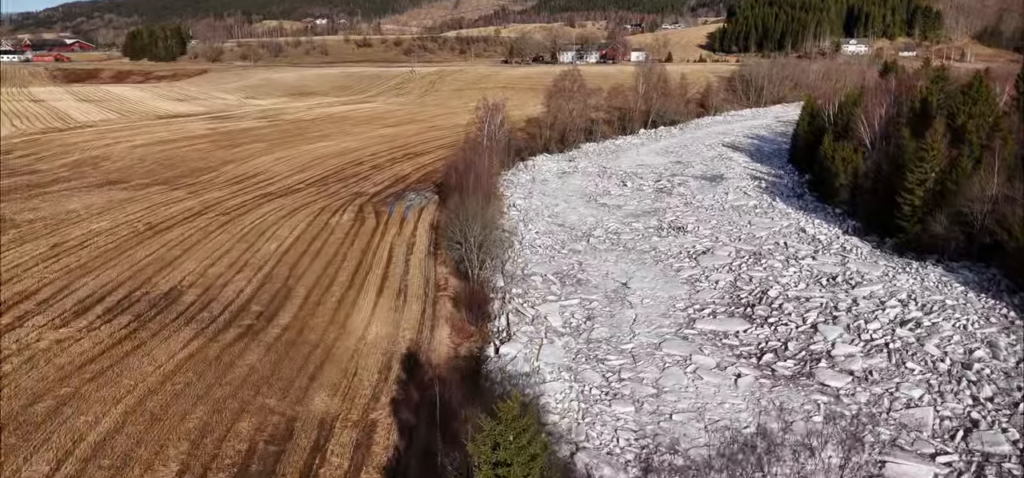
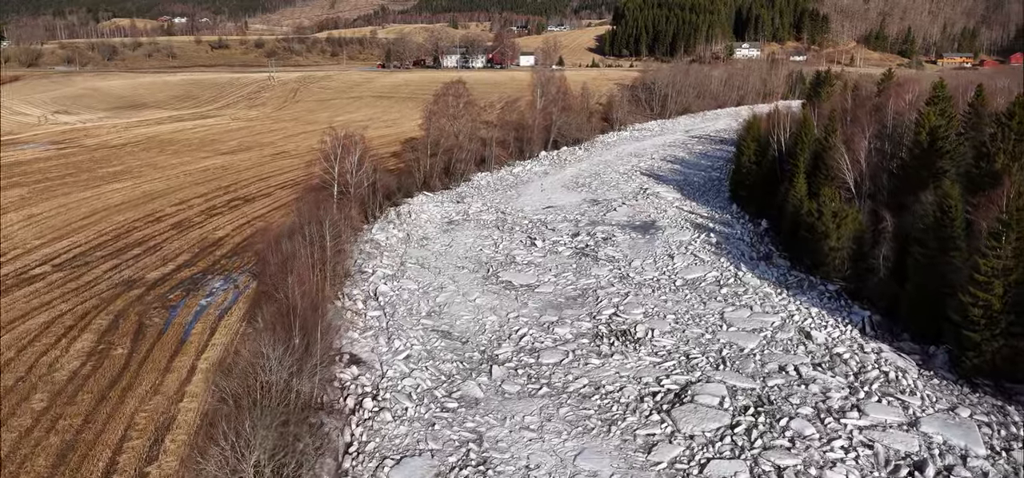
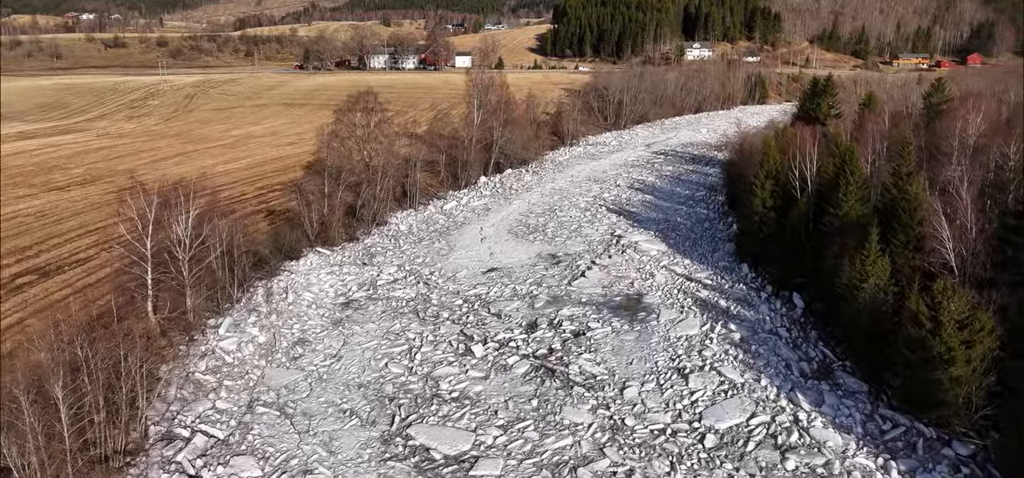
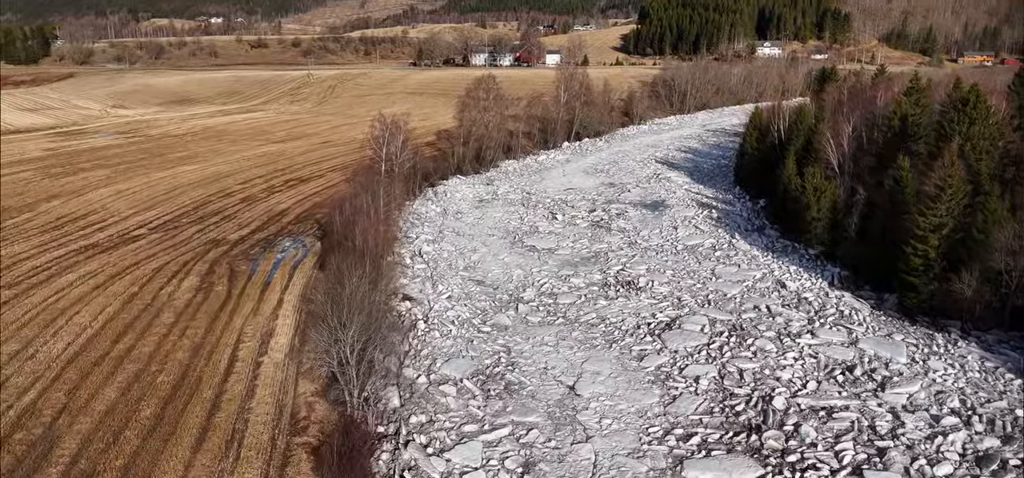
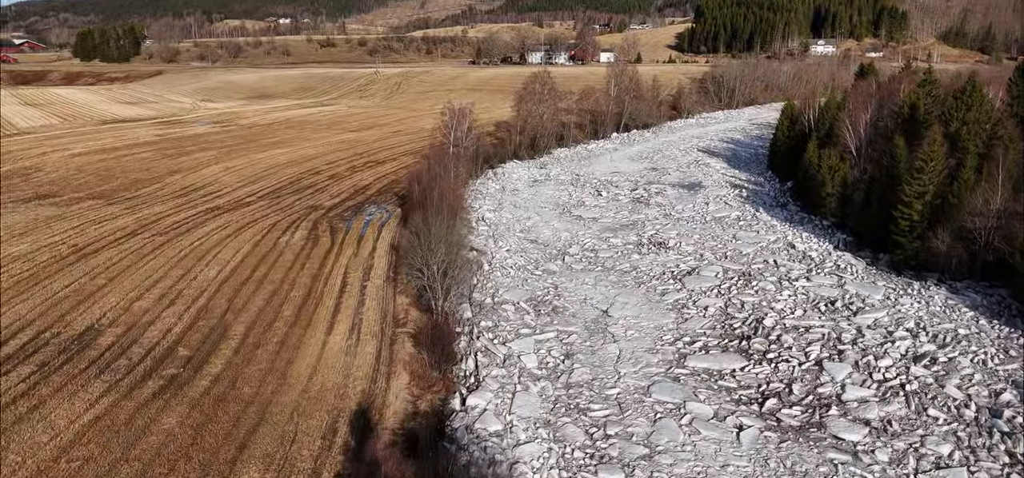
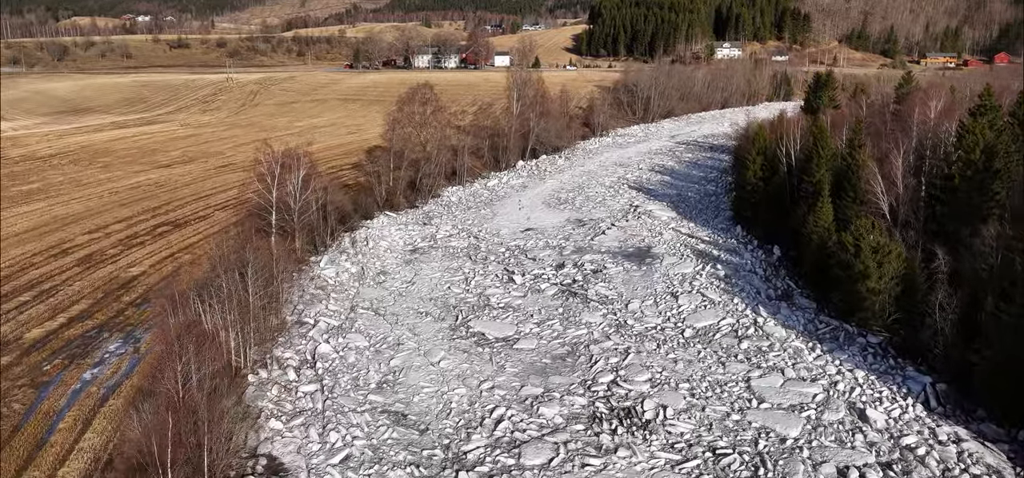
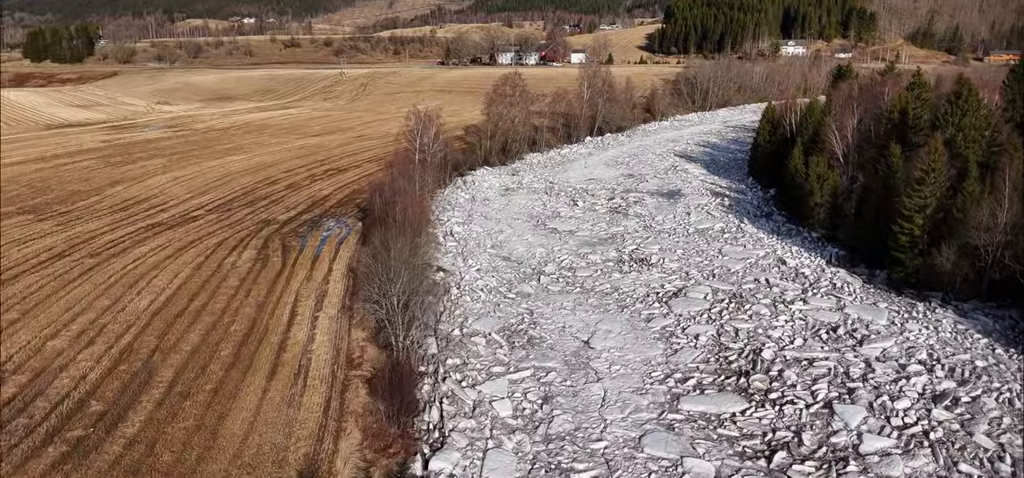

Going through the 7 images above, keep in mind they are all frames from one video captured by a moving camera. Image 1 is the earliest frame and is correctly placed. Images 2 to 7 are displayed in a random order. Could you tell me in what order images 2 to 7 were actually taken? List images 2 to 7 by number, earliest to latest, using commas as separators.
5, 7, 4, 2, 6, 3
